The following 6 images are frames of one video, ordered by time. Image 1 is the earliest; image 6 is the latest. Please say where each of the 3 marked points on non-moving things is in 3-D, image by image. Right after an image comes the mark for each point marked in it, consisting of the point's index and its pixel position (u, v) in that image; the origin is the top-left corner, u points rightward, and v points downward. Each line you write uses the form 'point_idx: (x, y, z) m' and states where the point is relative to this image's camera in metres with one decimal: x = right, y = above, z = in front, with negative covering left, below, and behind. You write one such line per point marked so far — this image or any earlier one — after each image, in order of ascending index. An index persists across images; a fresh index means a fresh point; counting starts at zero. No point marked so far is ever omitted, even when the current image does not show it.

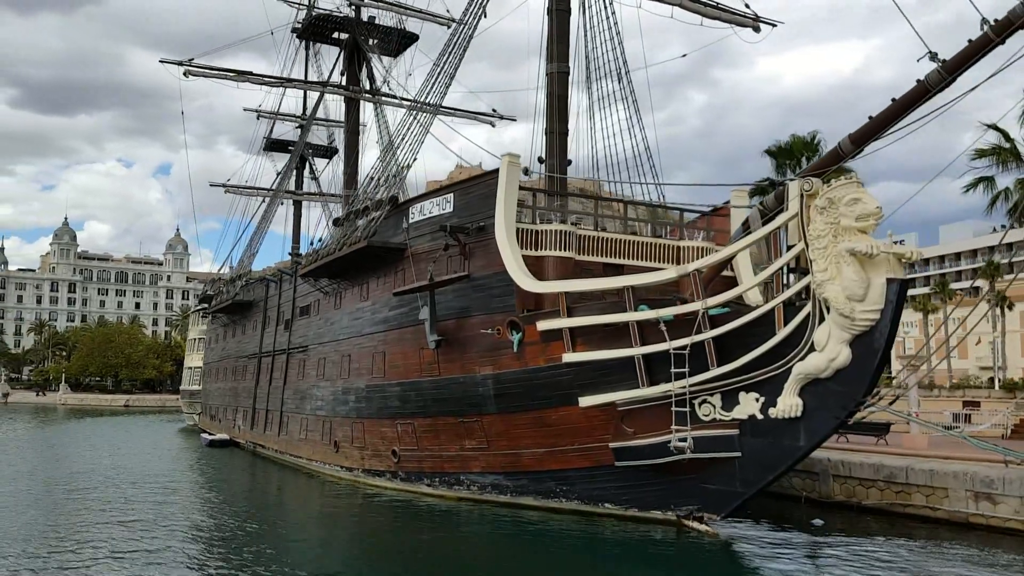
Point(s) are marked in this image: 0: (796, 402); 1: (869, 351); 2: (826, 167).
0: (+4.2, -1.7, +11.0) m
1: (+5.0, -0.9, +10.4) m
2: (+4.6, +1.8, +11.1) m
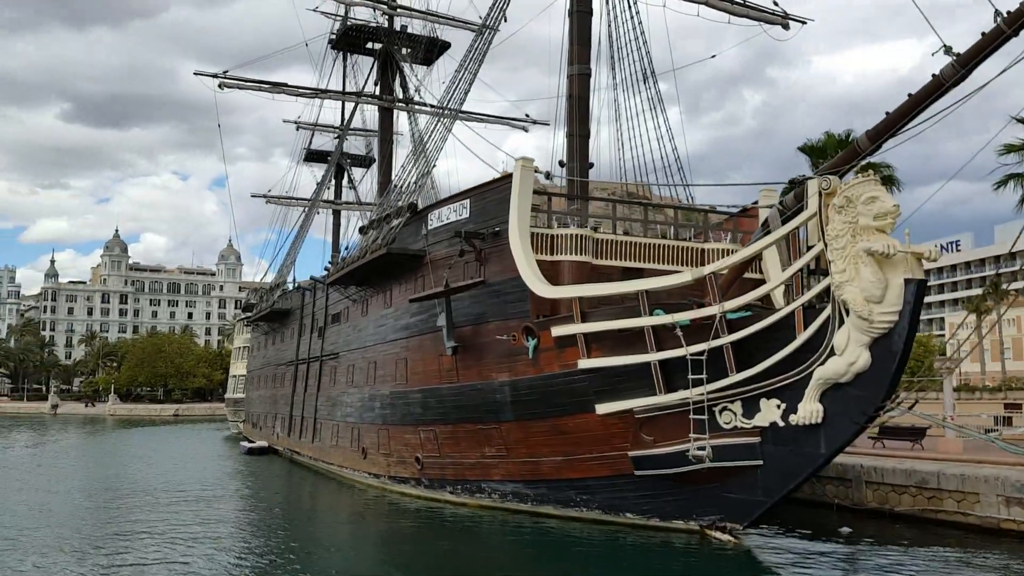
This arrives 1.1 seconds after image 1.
0: (+4.4, -1.7, +10.6) m
1: (+5.0, -0.9, +9.9) m
2: (+4.7, +1.8, +10.6) m
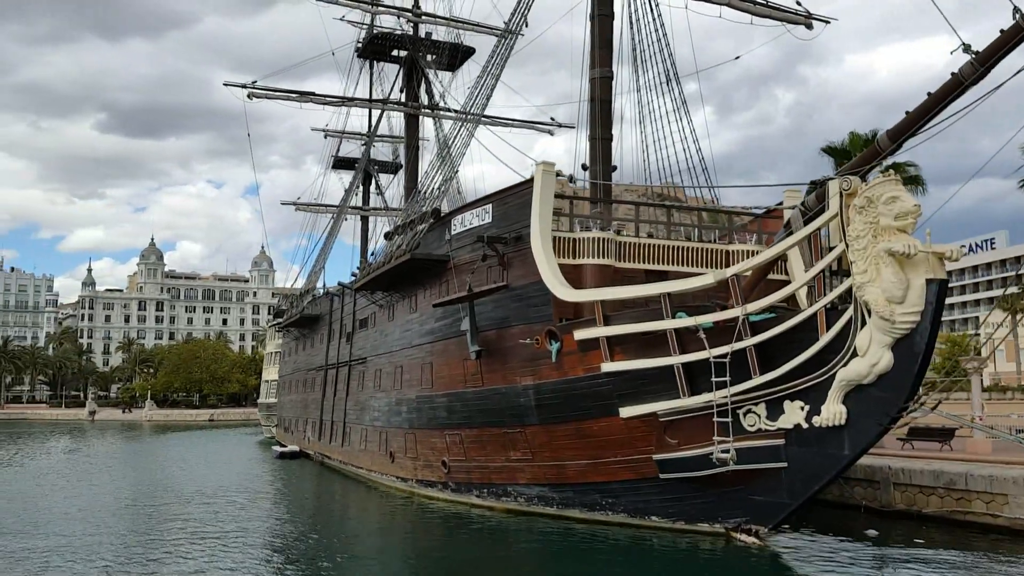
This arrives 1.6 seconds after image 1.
0: (+4.7, -1.7, +10.5) m
1: (+5.3, -0.9, +9.8) m
2: (+5.0, +1.8, +10.6) m
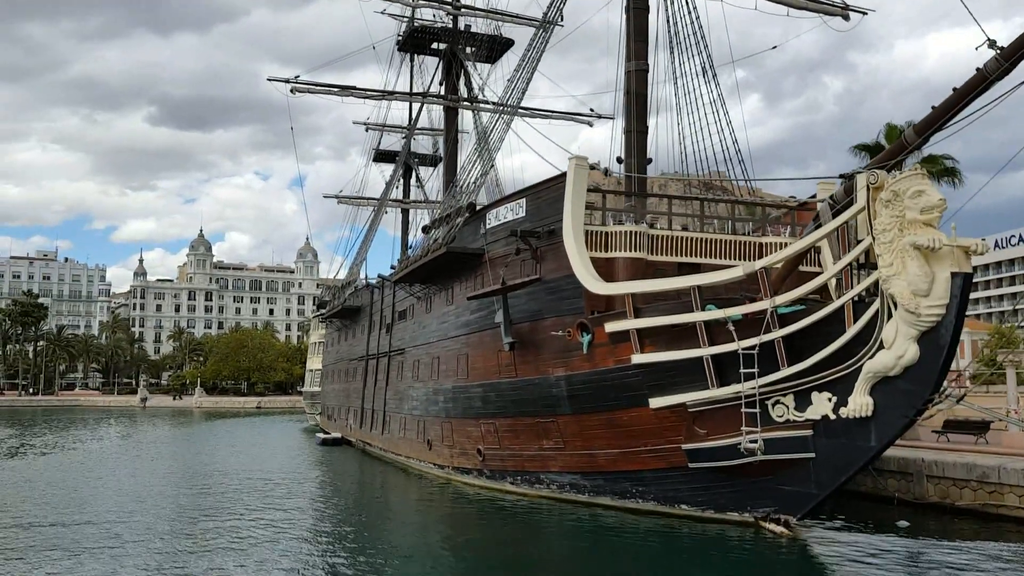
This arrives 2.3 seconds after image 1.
0: (+5.1, -1.6, +10.6) m
1: (+5.7, -0.8, +9.9) m
2: (+5.4, +1.8, +10.6) m
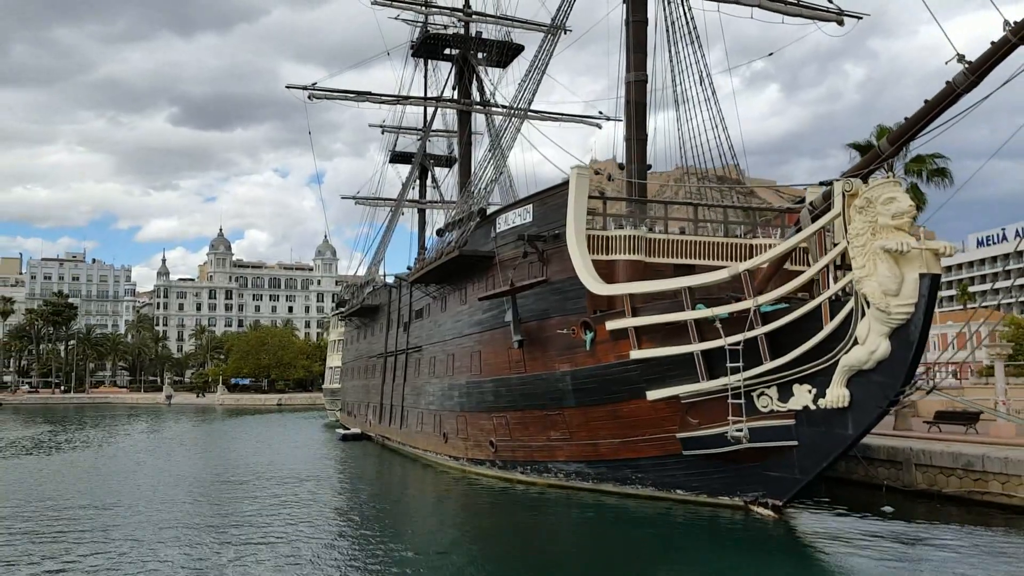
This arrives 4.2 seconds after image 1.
0: (+5.2, -1.6, +11.5) m
1: (+5.8, -0.8, +10.7) m
2: (+5.5, +1.8, +11.4) m
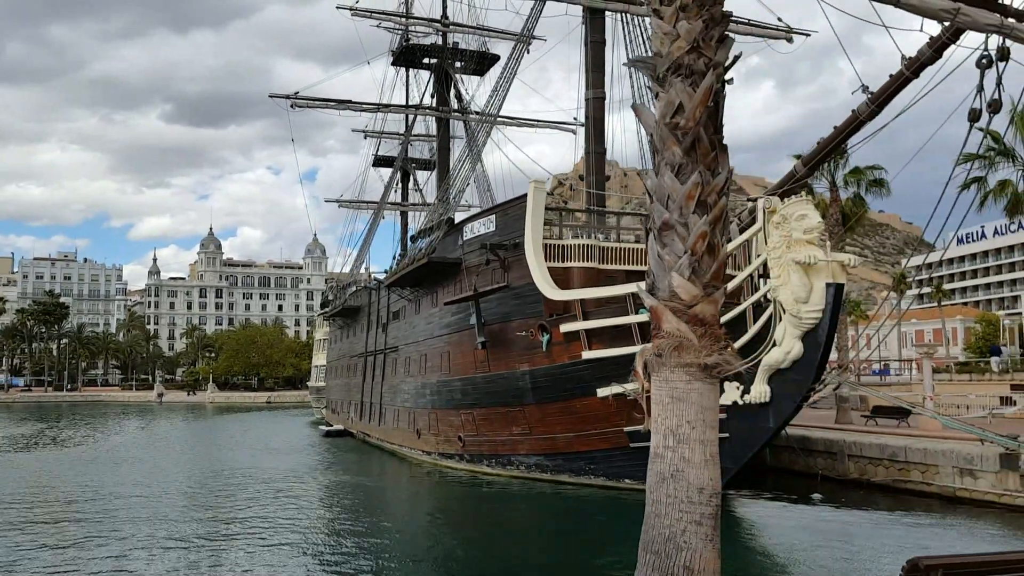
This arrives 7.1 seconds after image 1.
0: (+4.4, -1.8, +12.7) m
1: (+5.0, -0.9, +11.9) m
2: (+4.7, +1.7, +12.6) m
